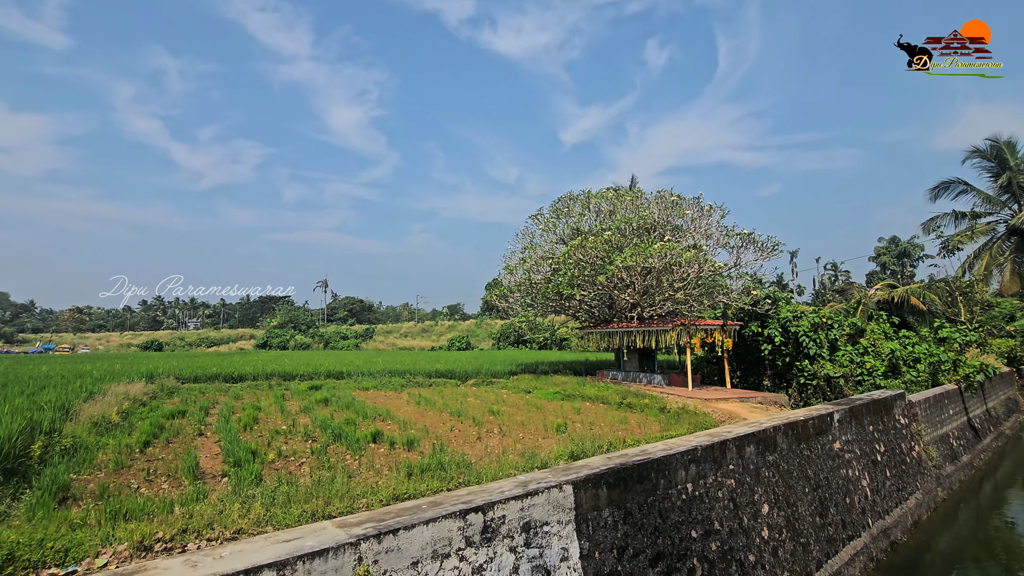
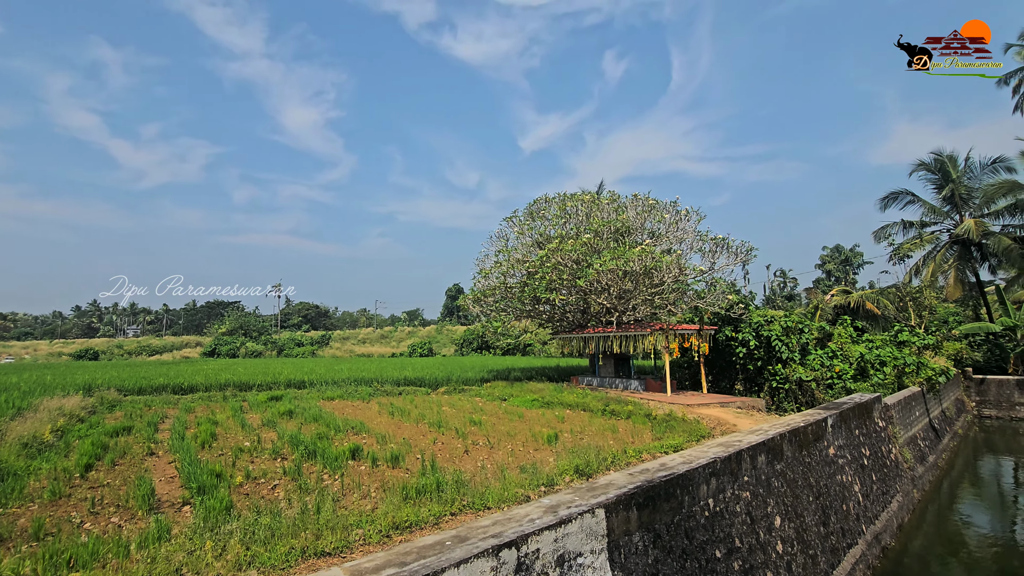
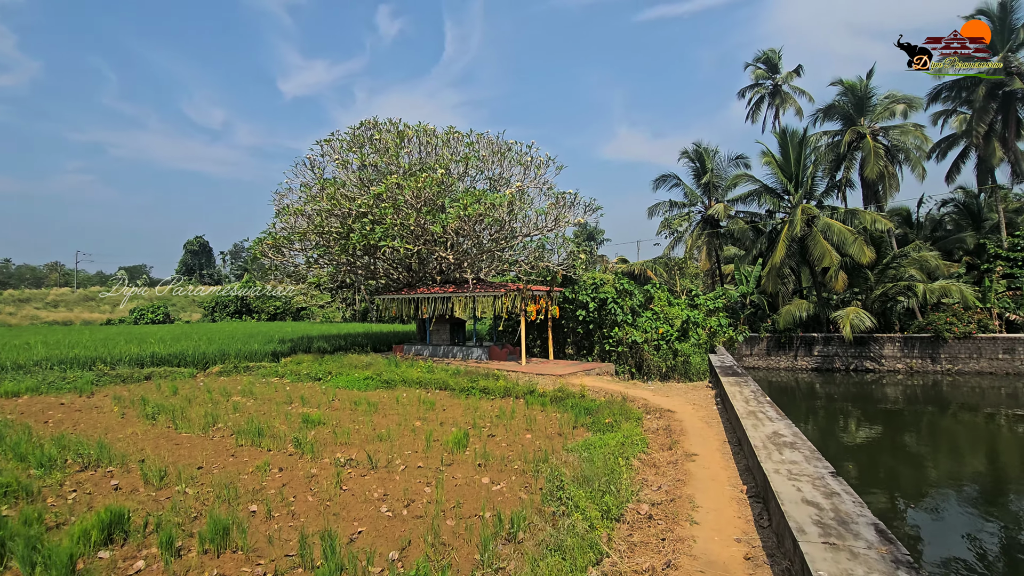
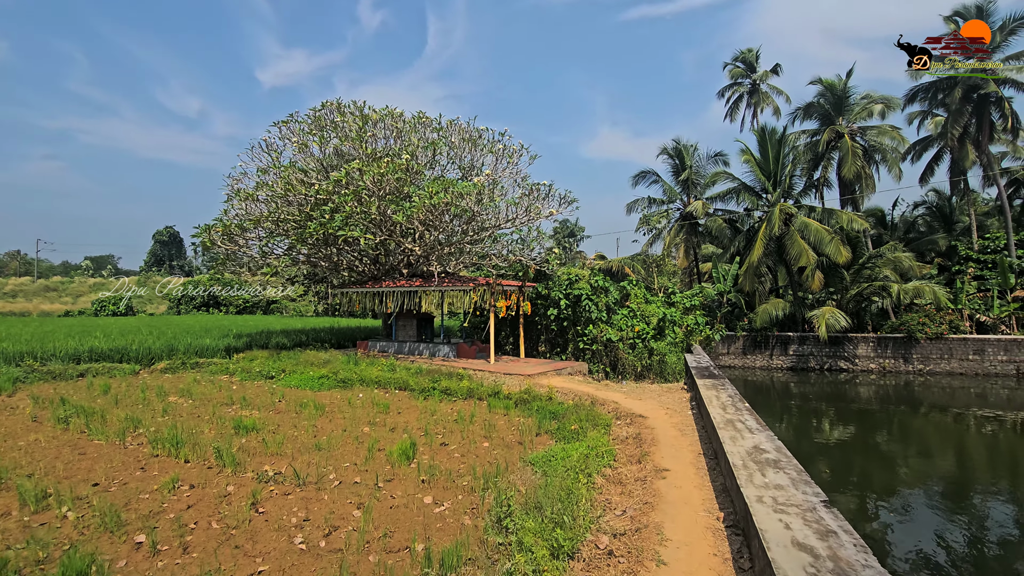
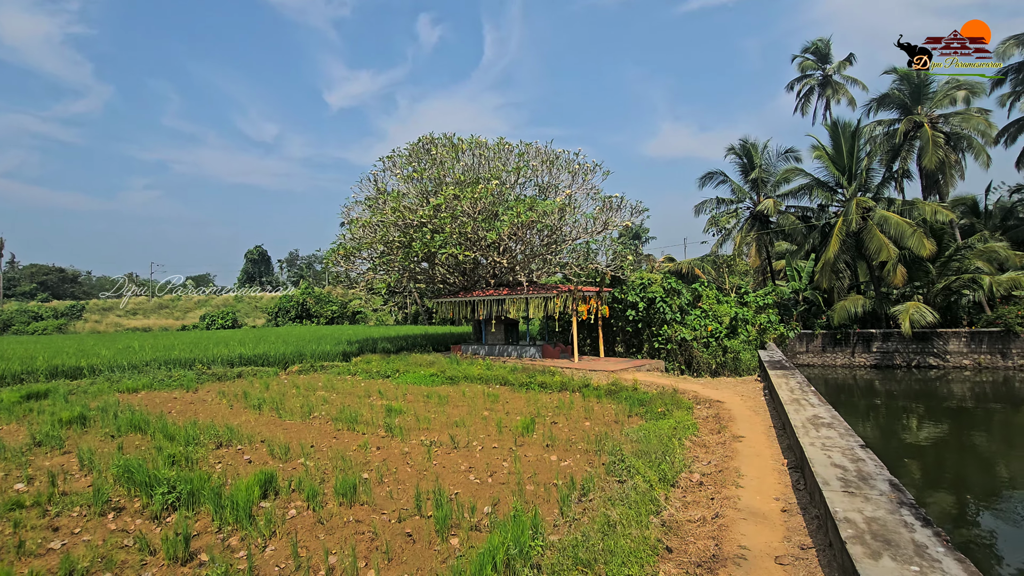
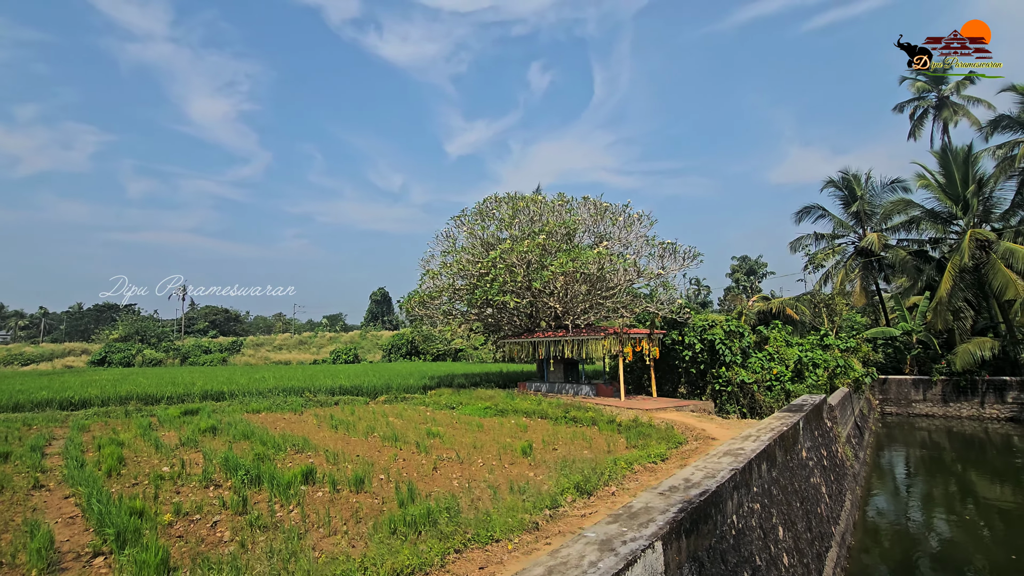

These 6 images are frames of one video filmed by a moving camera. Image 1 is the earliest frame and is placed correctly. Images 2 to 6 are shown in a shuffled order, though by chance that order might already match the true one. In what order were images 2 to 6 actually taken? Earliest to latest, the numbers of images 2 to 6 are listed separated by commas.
2, 6, 5, 3, 4
